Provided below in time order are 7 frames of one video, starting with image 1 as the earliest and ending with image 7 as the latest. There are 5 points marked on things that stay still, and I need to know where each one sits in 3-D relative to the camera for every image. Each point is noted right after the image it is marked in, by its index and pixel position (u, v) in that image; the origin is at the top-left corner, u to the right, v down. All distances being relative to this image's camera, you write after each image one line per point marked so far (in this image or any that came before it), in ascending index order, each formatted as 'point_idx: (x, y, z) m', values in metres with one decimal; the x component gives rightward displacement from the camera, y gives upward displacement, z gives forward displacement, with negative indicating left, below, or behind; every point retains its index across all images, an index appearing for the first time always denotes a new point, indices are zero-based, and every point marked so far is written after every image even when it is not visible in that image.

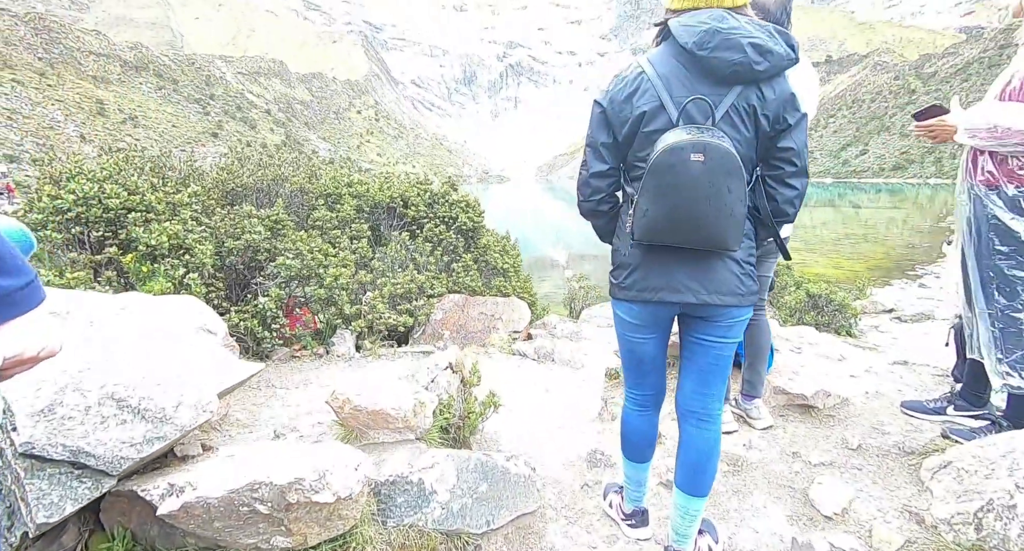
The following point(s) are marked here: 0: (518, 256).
0: (+0.2, +0.4, +15.2) m
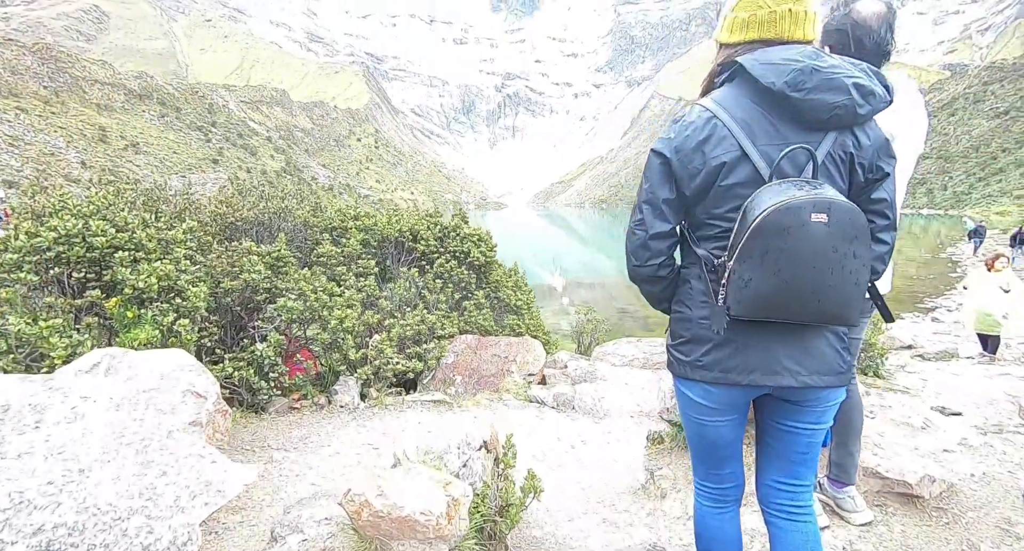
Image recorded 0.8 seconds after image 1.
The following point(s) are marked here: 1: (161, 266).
0: (+0.6, -0.6, +14.4) m
1: (-5.0, 0.0, +7.7) m
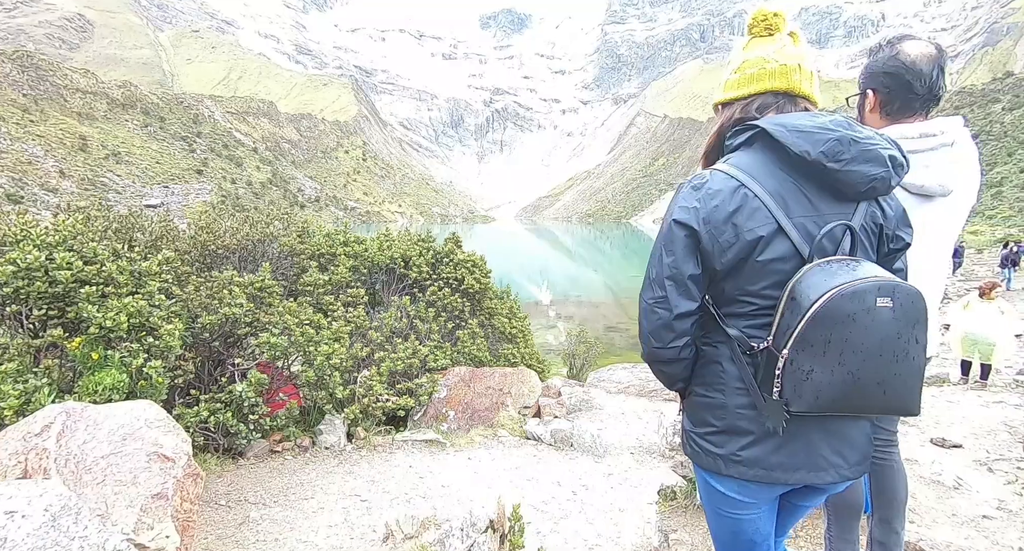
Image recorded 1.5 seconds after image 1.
0: (+0.4, -1.2, +14.0) m
1: (-5.0, -0.4, +7.1) m
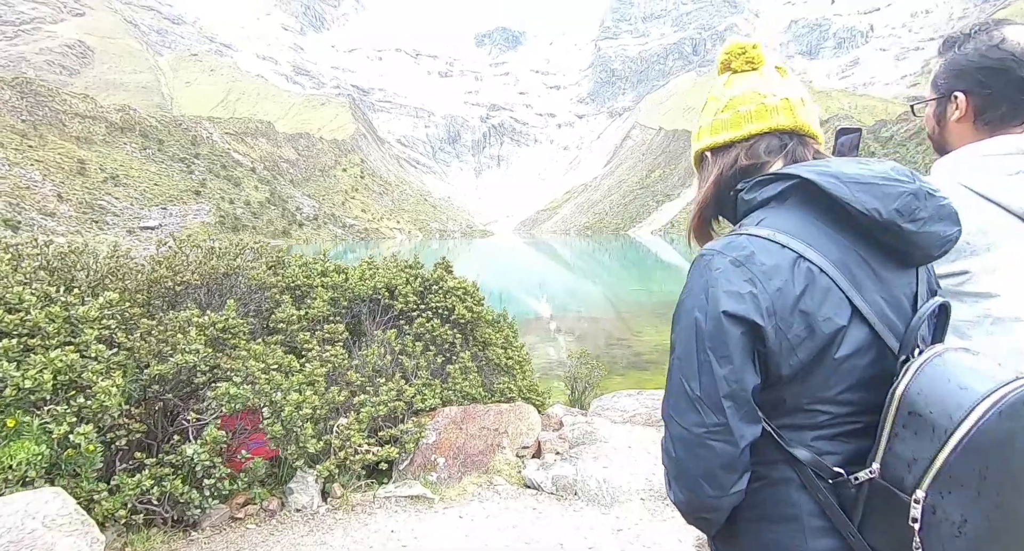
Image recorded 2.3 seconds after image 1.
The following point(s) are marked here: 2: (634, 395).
0: (+0.3, -1.8, +13.1) m
1: (-5.1, -0.9, +6.2) m
2: (+4.0, -3.9, +17.8) m
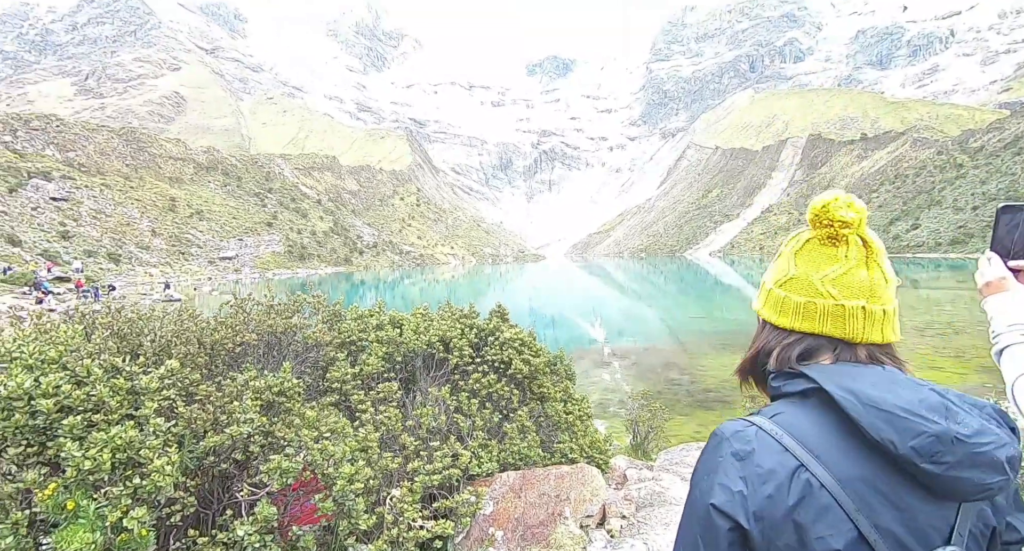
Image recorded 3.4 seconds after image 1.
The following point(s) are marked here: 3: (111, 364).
0: (+1.6, -2.9, +12.3) m
1: (-4.4, -1.8, +6.1) m
2: (+5.8, -5.1, +16.6) m
3: (-5.3, -1.2, +7.2) m
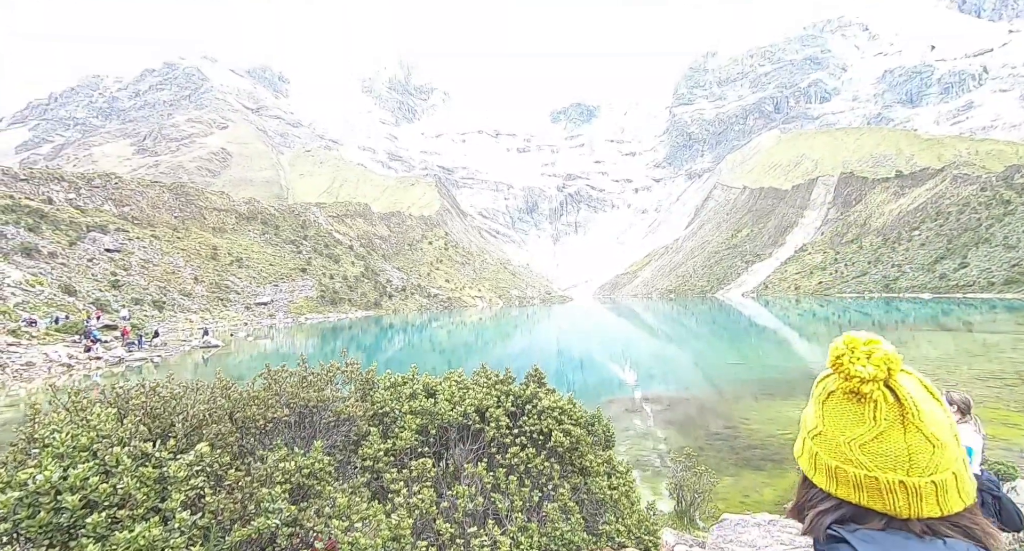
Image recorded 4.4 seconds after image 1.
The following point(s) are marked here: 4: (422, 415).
0: (+2.5, -4.2, +11.5) m
1: (-3.9, -2.8, +5.7) m
2: (+6.9, -6.7, +15.4) m
3: (-4.8, -2.3, +6.9) m
4: (-1.8, -2.6, +10.4) m
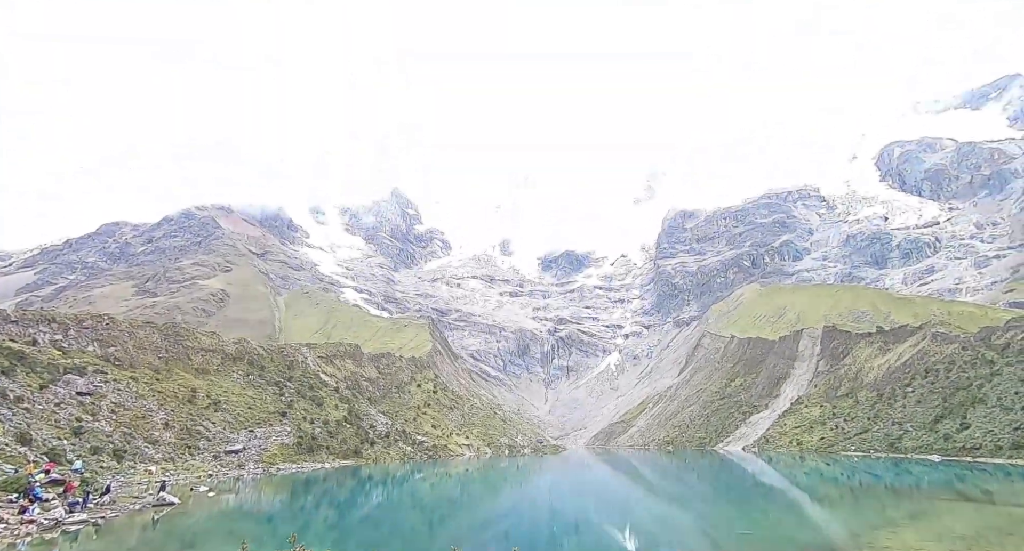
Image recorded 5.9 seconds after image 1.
0: (+2.0, -7.5, +9.2) m
1: (-4.3, -4.4, +3.9) m
2: (+6.3, -10.9, +12.3) m
3: (-5.1, -4.2, +5.1) m
4: (-2.3, -5.5, +8.5) m
